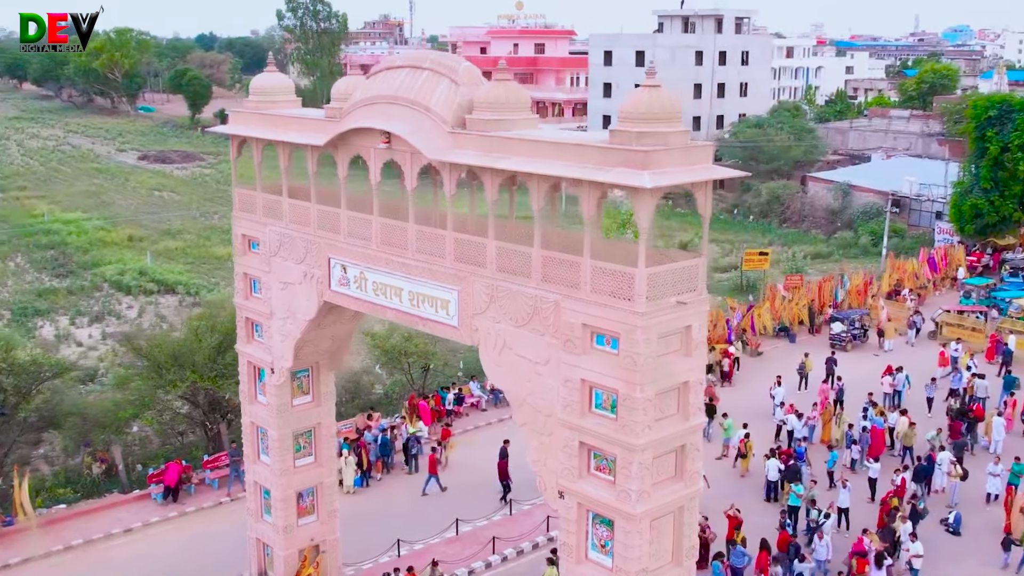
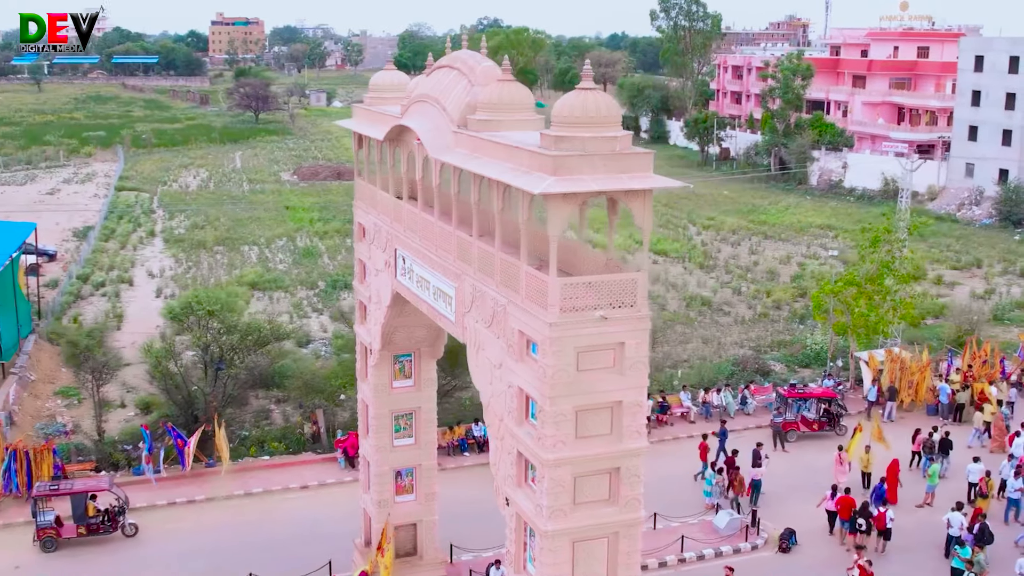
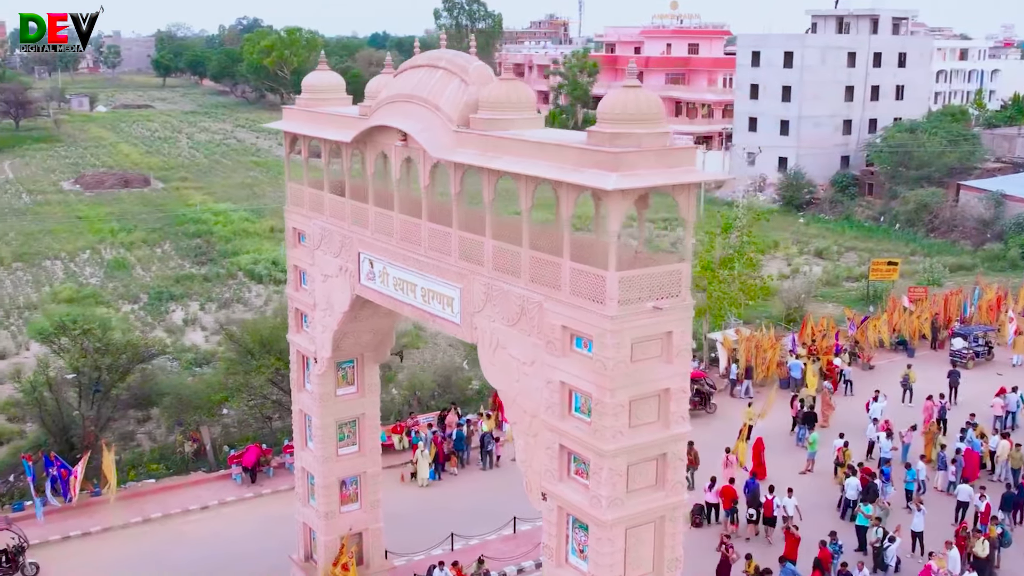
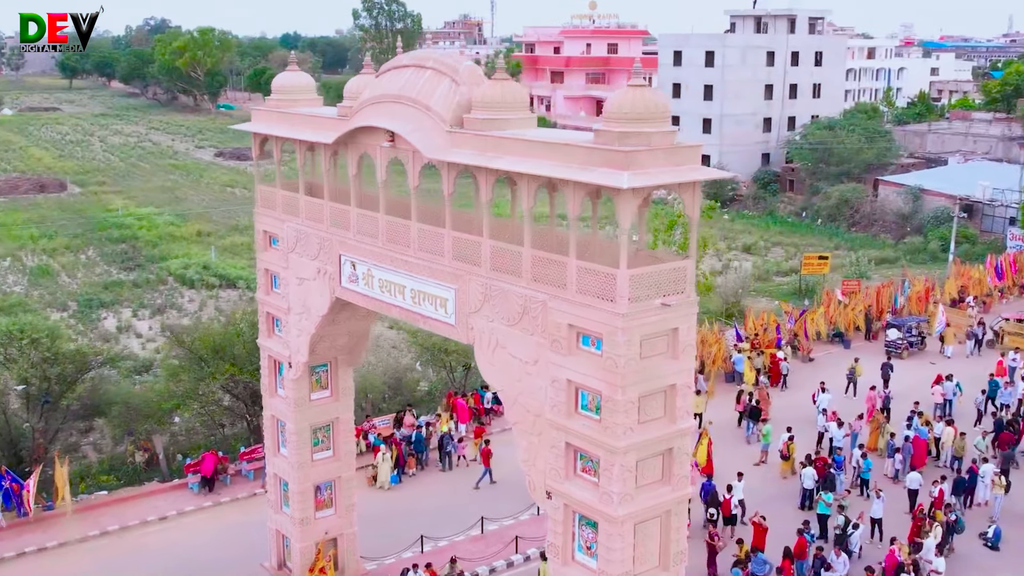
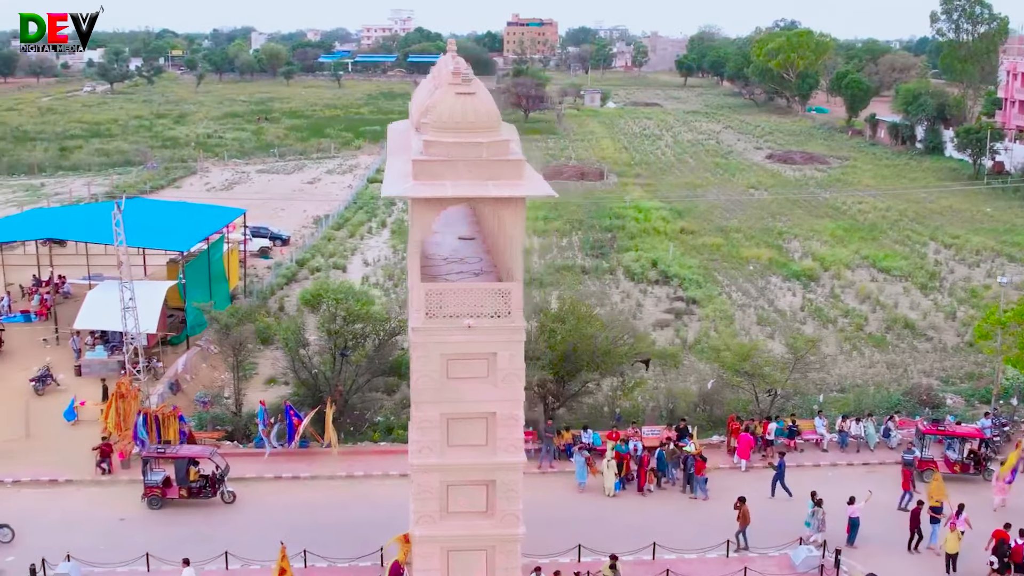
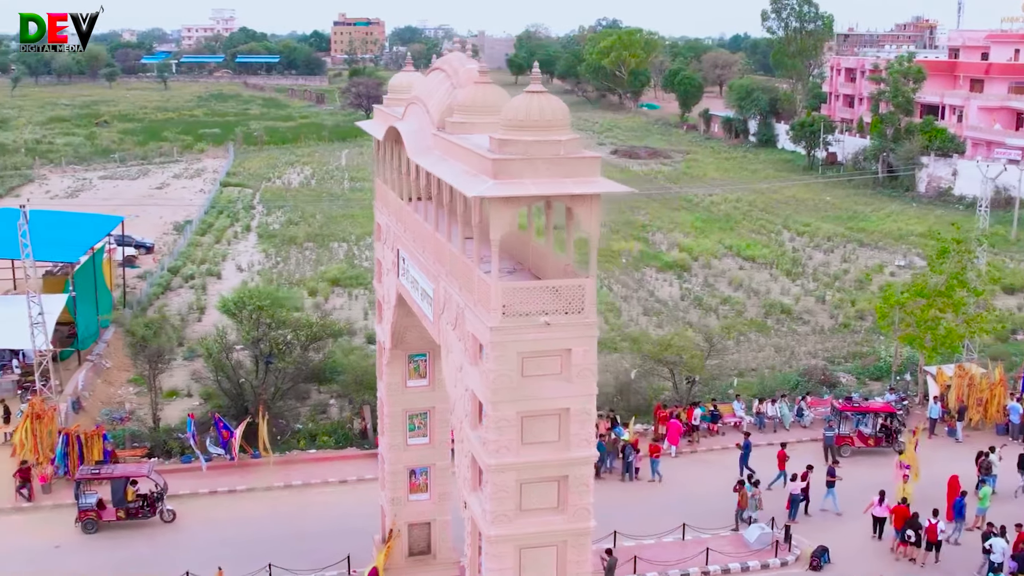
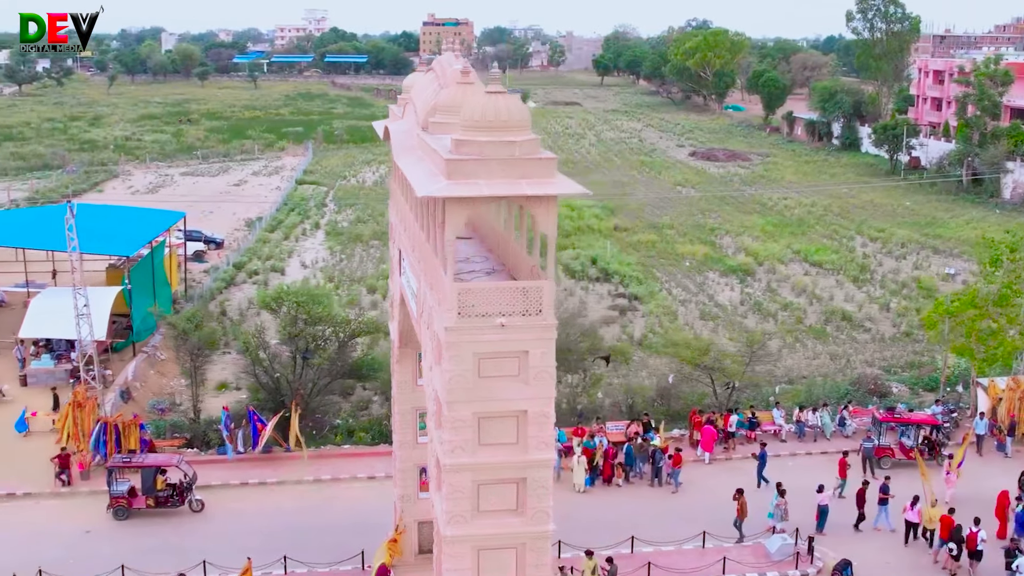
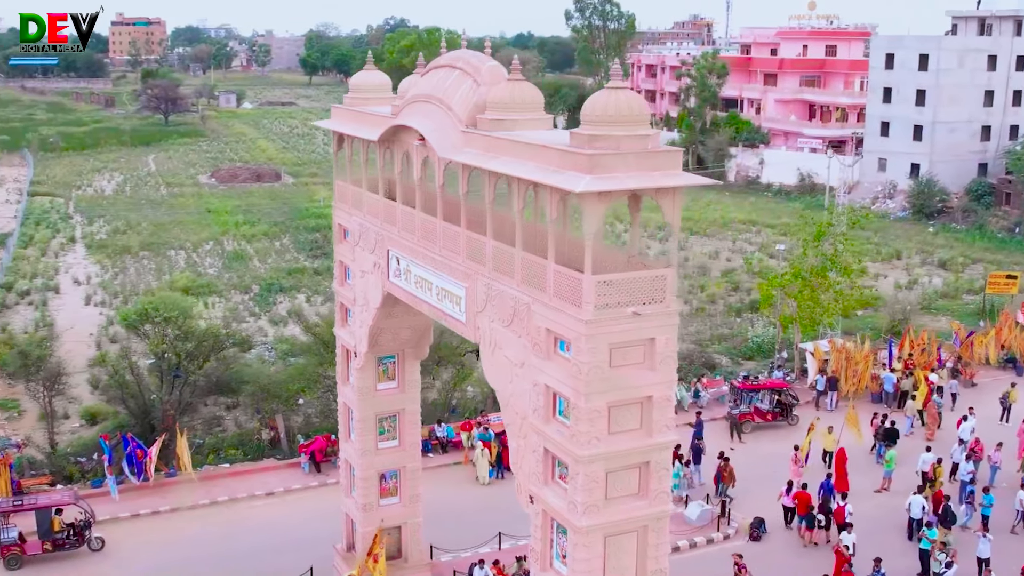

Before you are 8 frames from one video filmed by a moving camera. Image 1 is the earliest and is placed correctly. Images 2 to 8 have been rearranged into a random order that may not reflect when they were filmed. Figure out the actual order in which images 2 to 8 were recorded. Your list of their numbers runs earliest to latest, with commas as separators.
4, 3, 8, 2, 6, 7, 5
